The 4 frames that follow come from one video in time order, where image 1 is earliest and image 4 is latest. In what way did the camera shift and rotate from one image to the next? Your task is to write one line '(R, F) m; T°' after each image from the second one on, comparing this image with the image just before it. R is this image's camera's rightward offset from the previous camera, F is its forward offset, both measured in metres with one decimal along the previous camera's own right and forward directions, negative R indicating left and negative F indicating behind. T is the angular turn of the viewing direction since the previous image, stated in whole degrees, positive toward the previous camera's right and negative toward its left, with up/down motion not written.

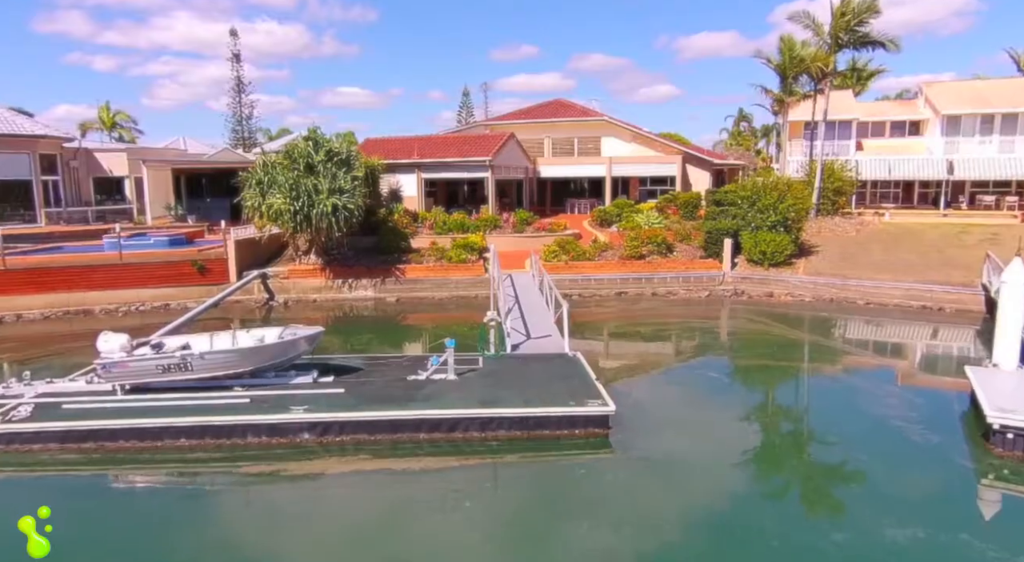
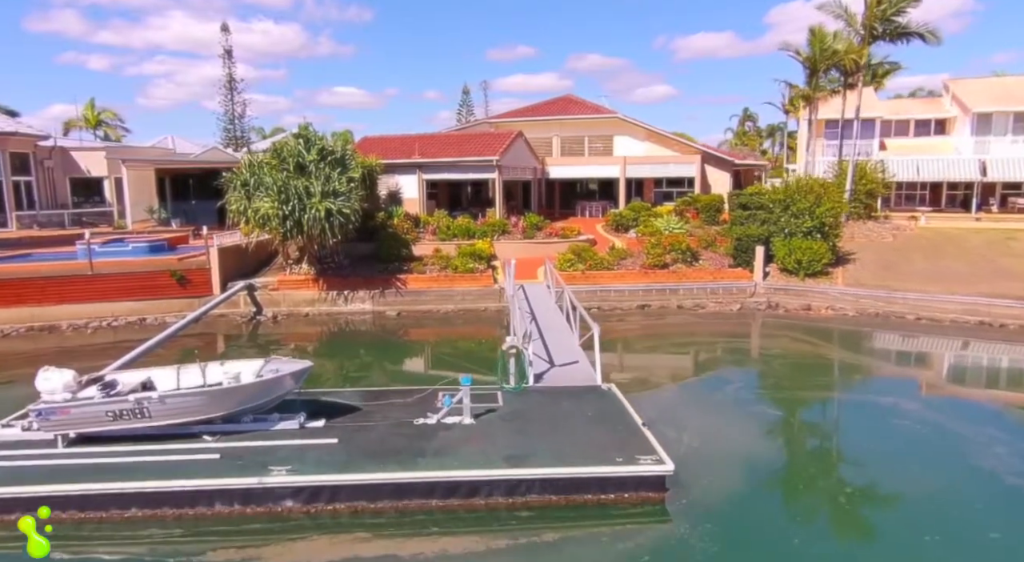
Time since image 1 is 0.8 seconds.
(-0.6, +2.5) m; 0°
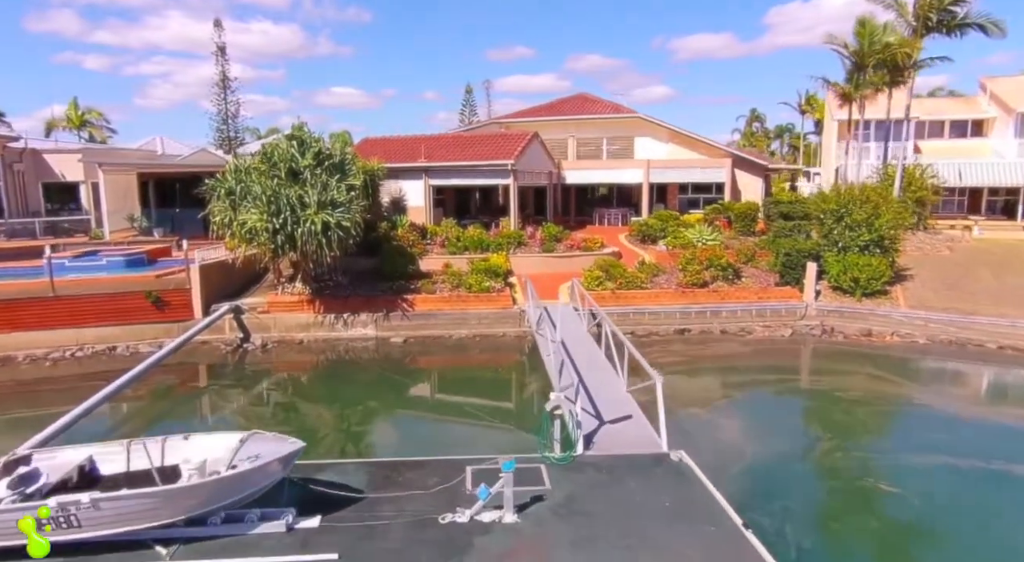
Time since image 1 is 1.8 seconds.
(-0.9, +3.0) m; 0°
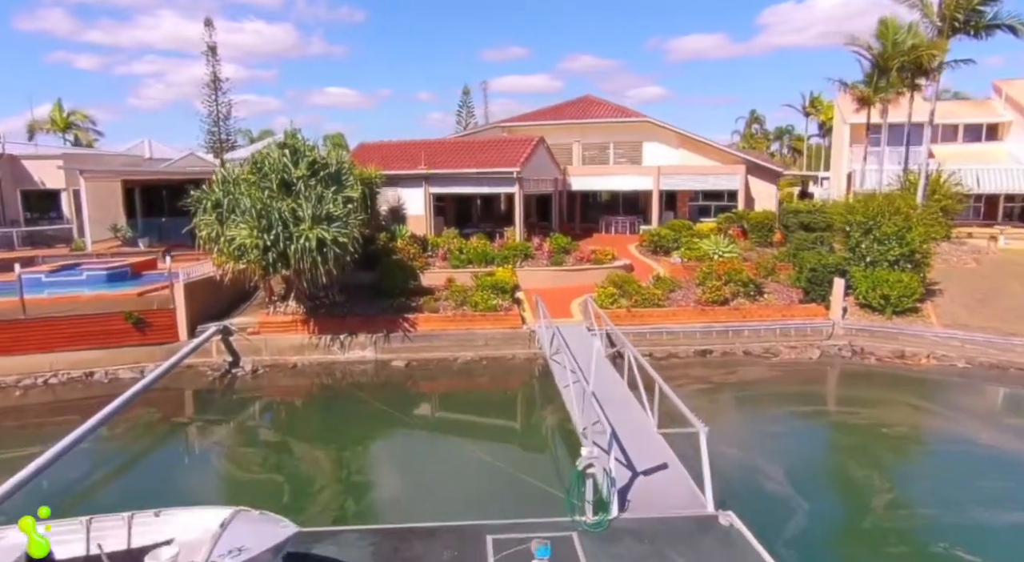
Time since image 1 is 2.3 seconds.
(-0.5, +1.5) m; +1°
